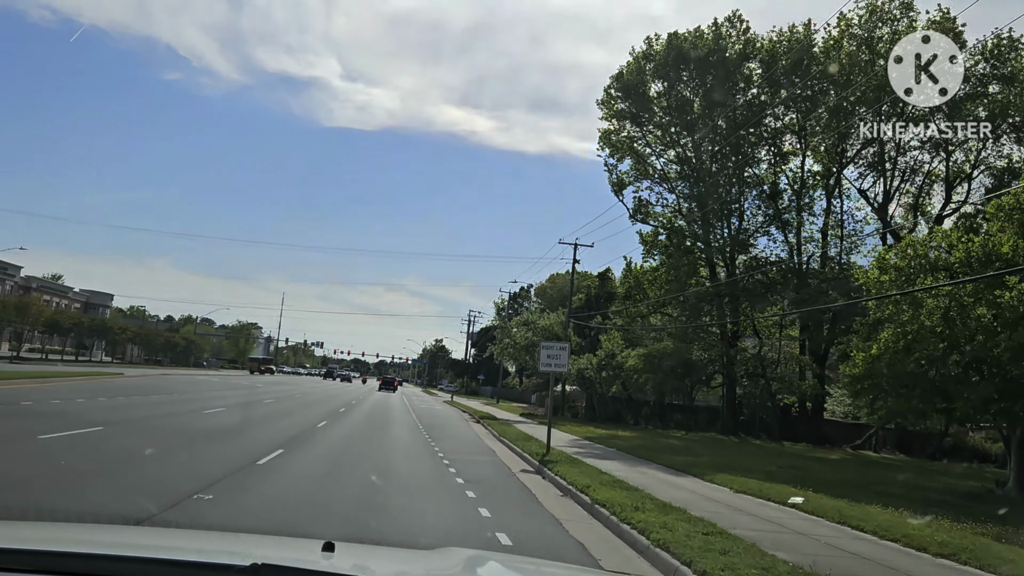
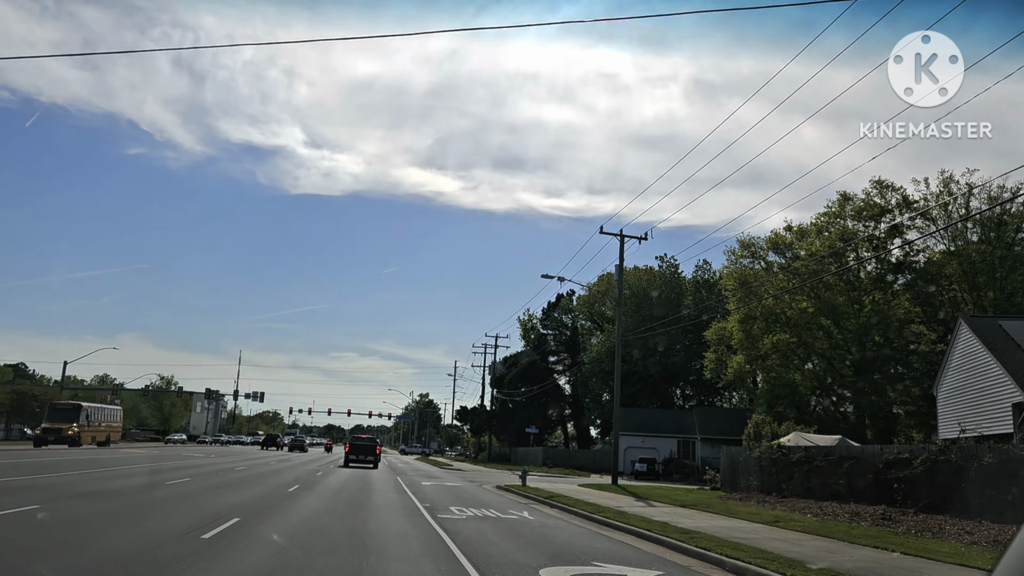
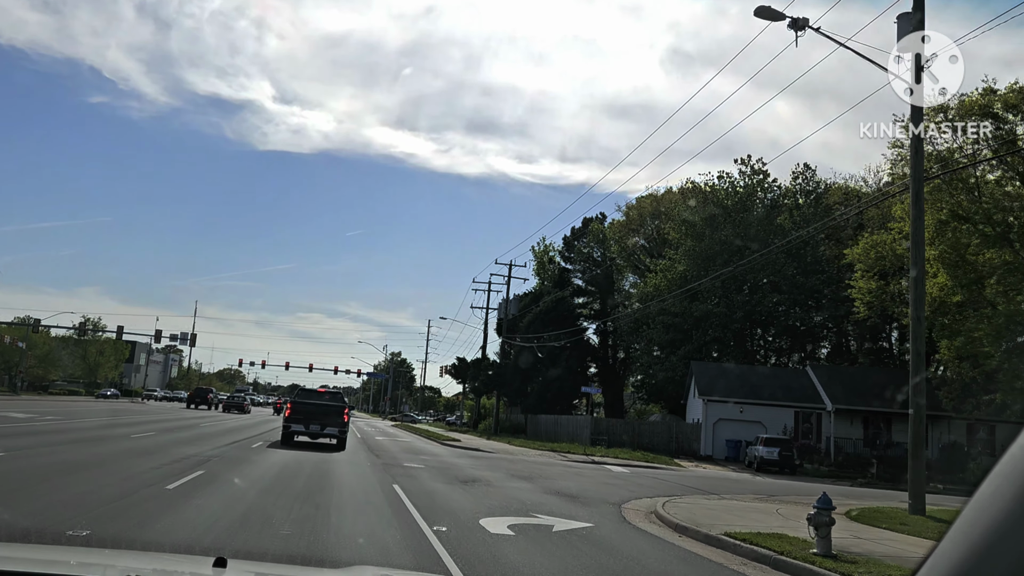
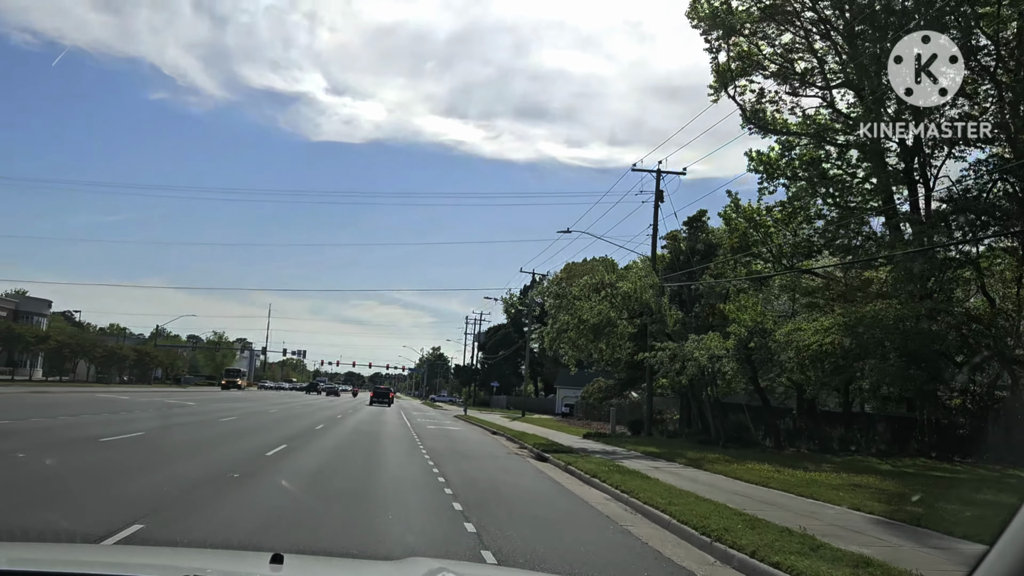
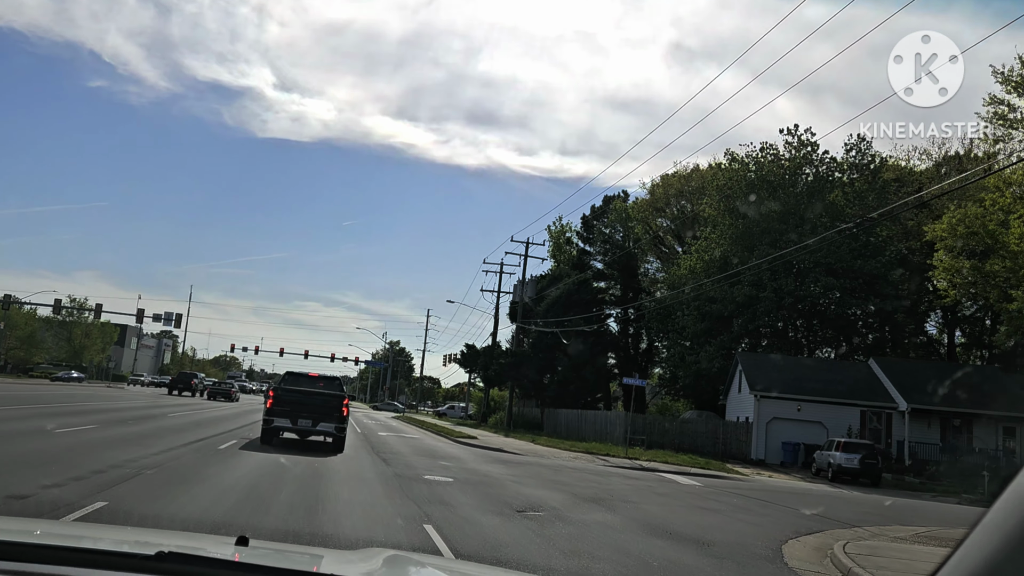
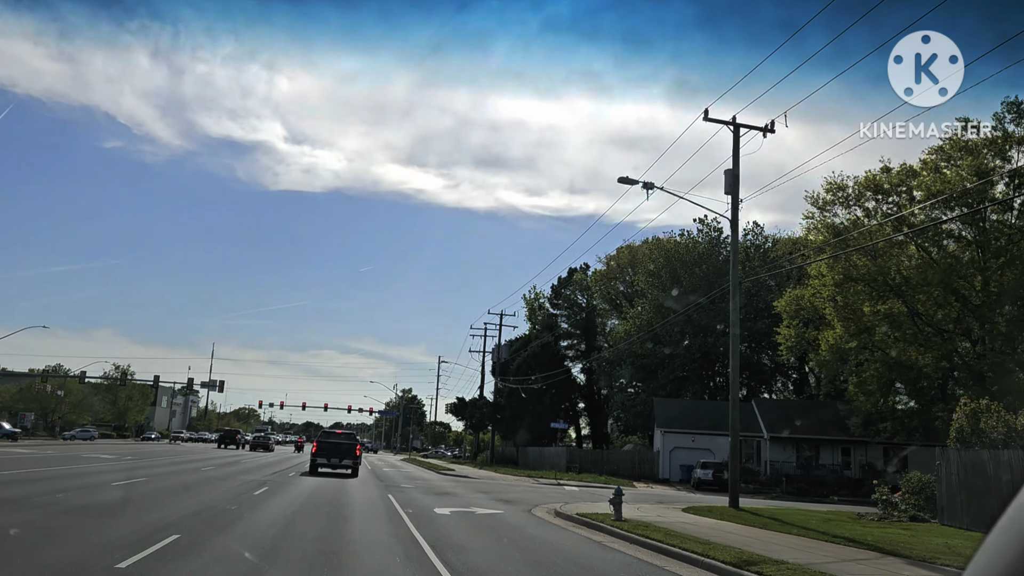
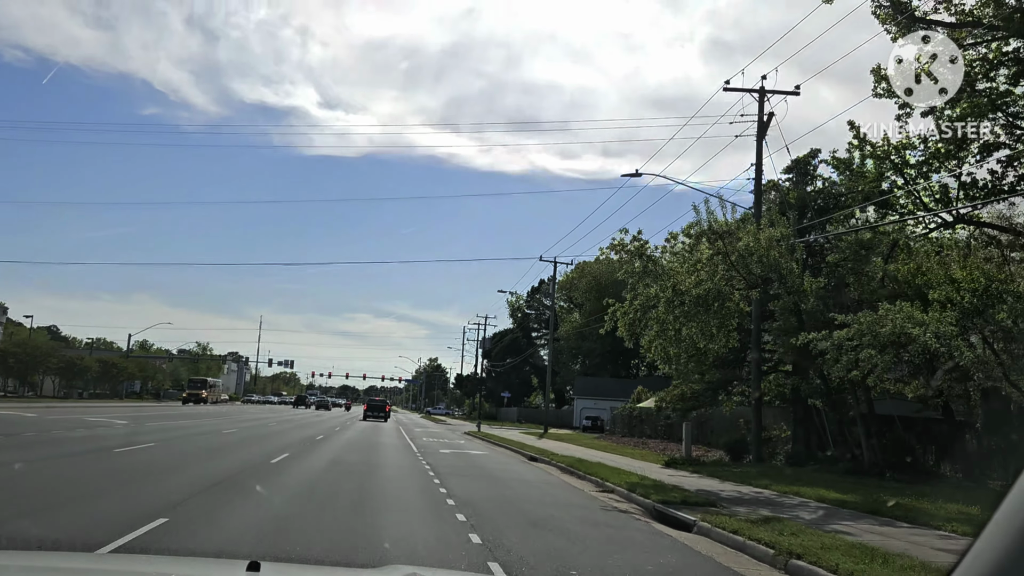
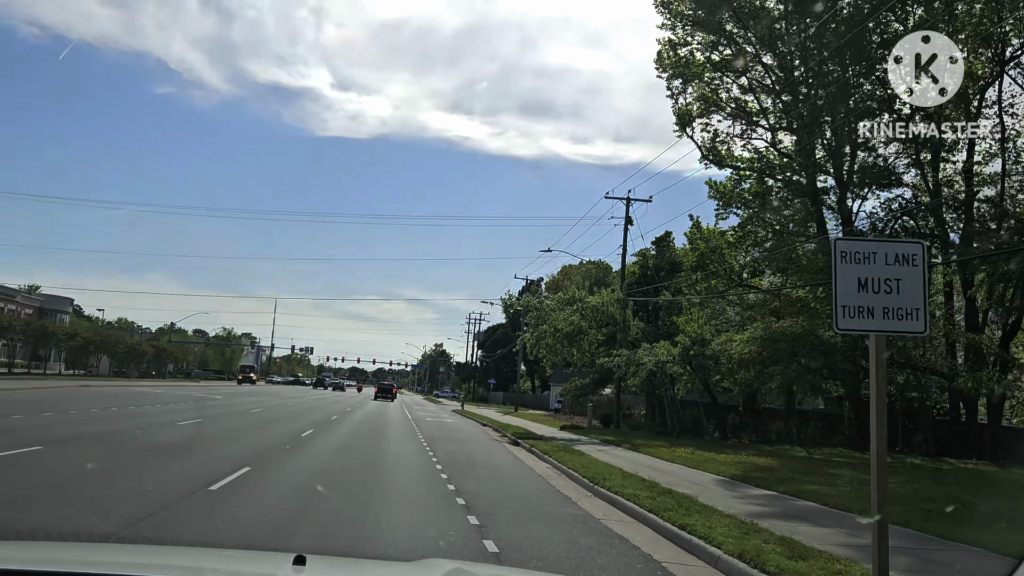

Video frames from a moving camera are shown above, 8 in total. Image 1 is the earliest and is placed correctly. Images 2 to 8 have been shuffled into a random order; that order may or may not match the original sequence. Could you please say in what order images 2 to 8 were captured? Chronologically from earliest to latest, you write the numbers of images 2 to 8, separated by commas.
8, 4, 7, 2, 6, 3, 5
